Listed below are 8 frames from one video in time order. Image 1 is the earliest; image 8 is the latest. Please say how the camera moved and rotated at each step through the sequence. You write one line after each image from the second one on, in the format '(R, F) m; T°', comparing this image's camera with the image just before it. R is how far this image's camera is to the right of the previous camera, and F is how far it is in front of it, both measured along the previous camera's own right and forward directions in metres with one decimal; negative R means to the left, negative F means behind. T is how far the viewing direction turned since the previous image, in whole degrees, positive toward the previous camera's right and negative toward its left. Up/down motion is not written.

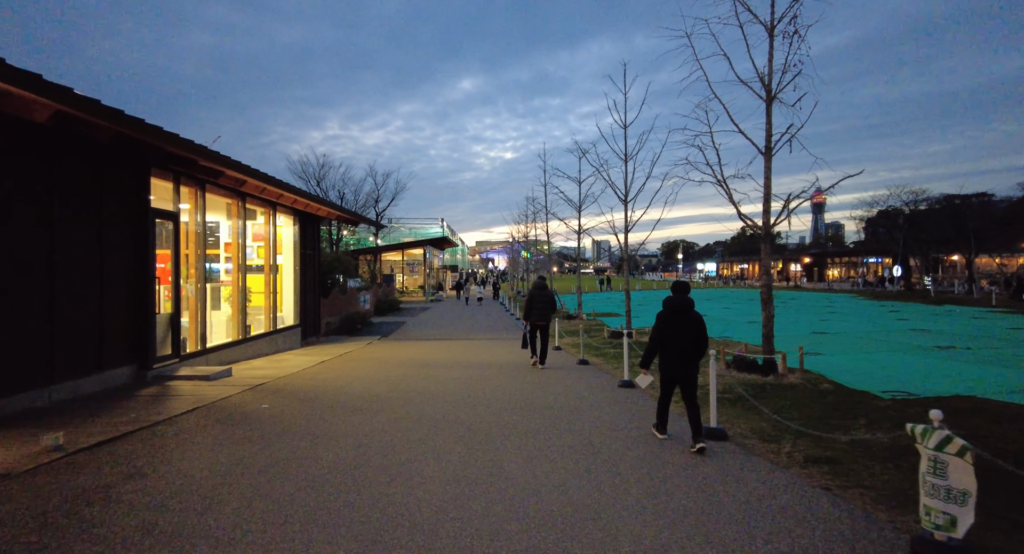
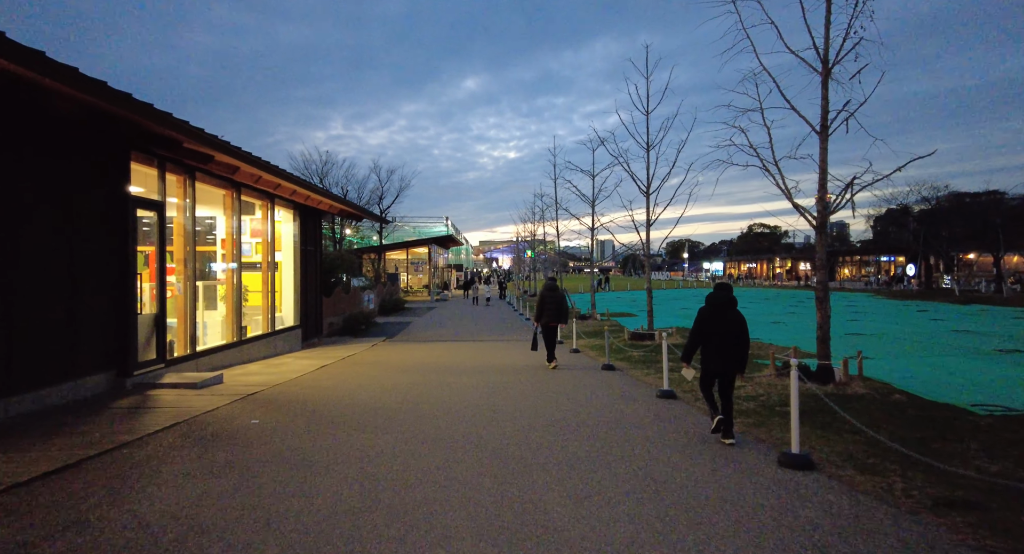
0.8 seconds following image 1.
(-0.3, +1.0) m; 0°
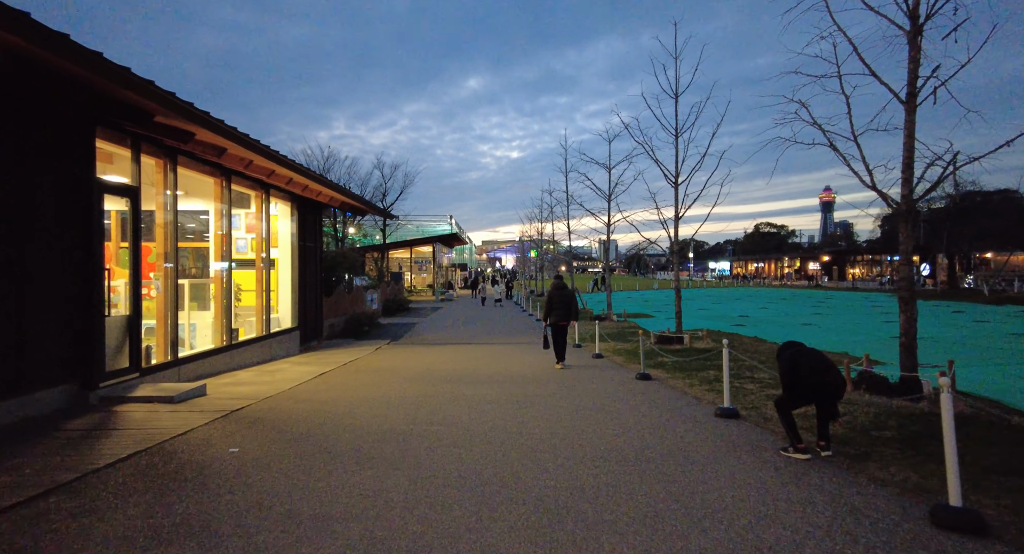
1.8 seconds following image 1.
(-0.4, +1.2) m; 0°
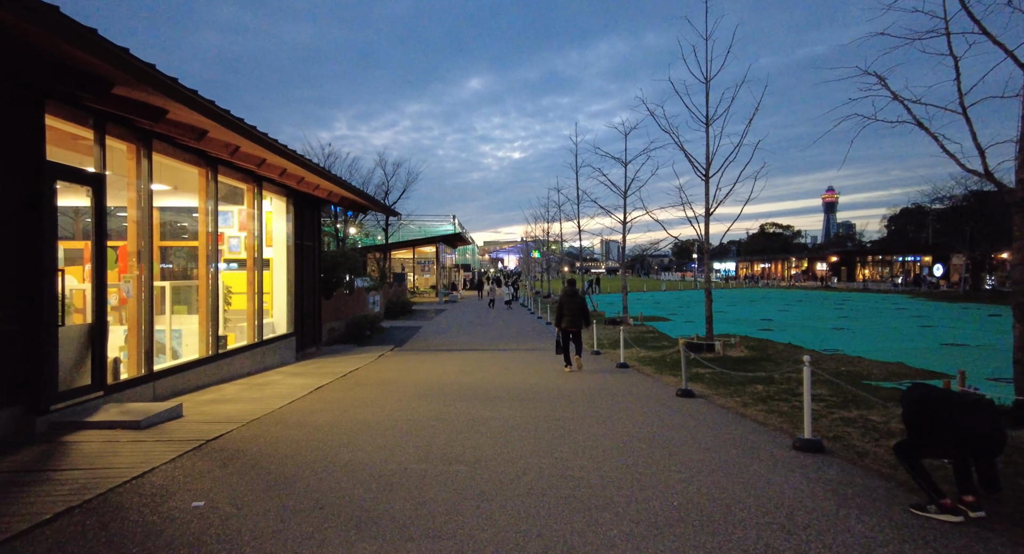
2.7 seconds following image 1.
(-0.3, +1.2) m; 0°
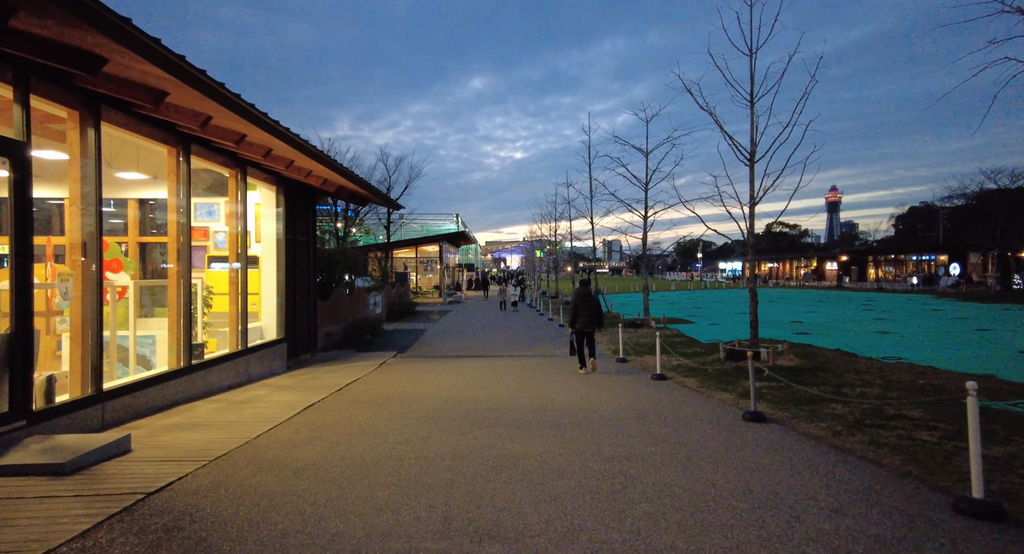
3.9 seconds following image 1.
(-0.4, +1.5) m; 0°
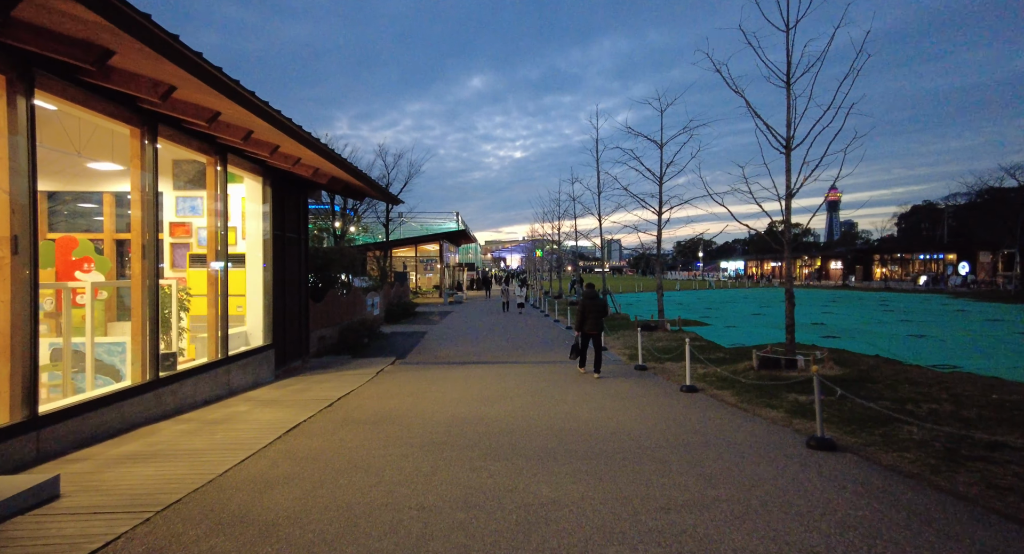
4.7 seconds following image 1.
(-0.2, +1.1) m; 0°
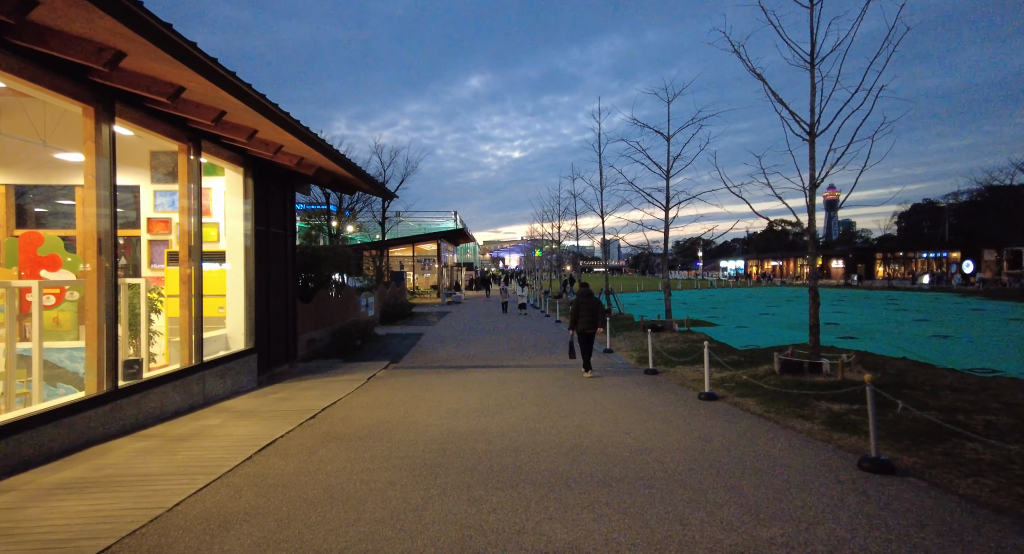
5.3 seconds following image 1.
(-0.1, +0.8) m; 0°
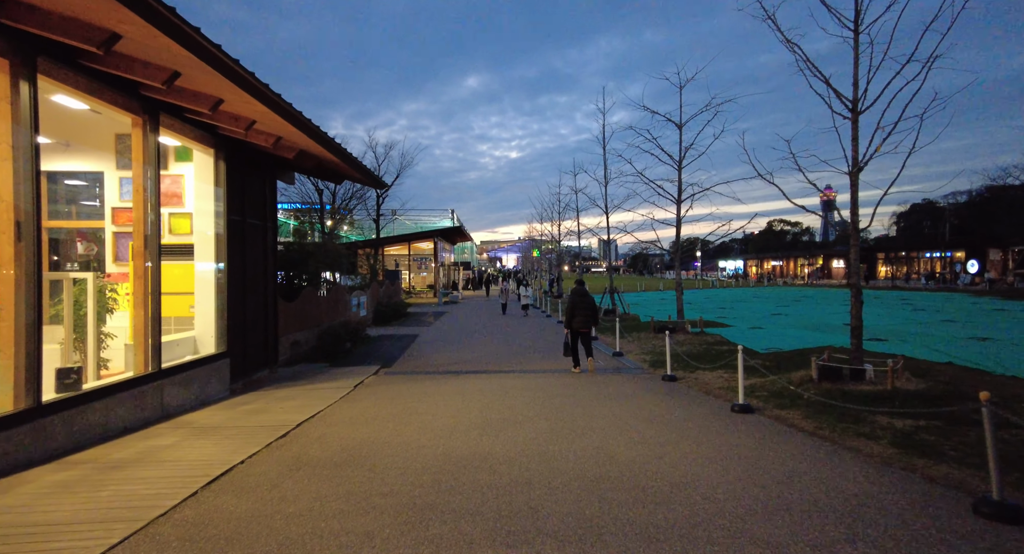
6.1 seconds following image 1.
(-0.1, +1.1) m; 0°
